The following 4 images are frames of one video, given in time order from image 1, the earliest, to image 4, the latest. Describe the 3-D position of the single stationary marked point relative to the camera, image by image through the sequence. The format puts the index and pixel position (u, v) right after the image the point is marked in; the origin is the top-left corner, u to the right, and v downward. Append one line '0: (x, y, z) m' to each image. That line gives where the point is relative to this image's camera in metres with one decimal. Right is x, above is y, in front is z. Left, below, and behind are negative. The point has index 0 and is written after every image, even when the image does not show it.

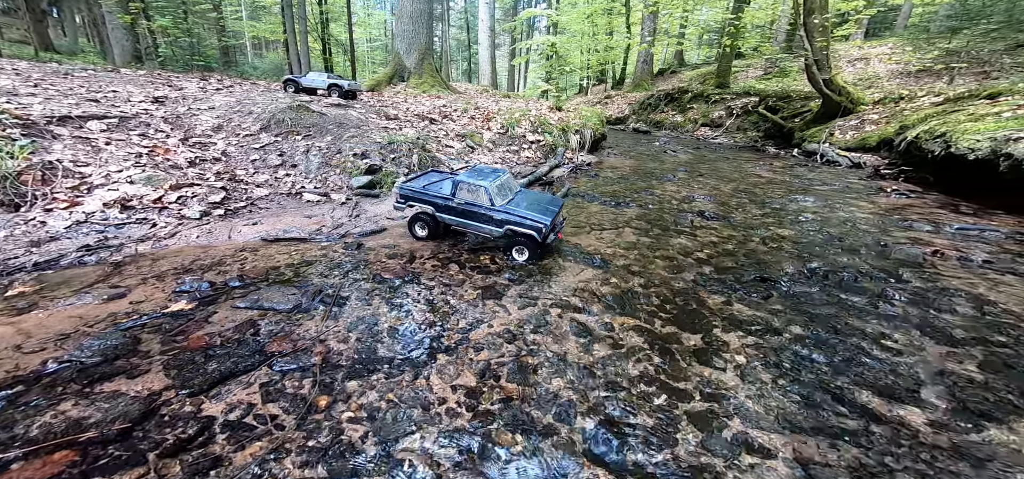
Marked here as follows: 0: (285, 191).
0: (-4.5, +1.0, +8.4) m
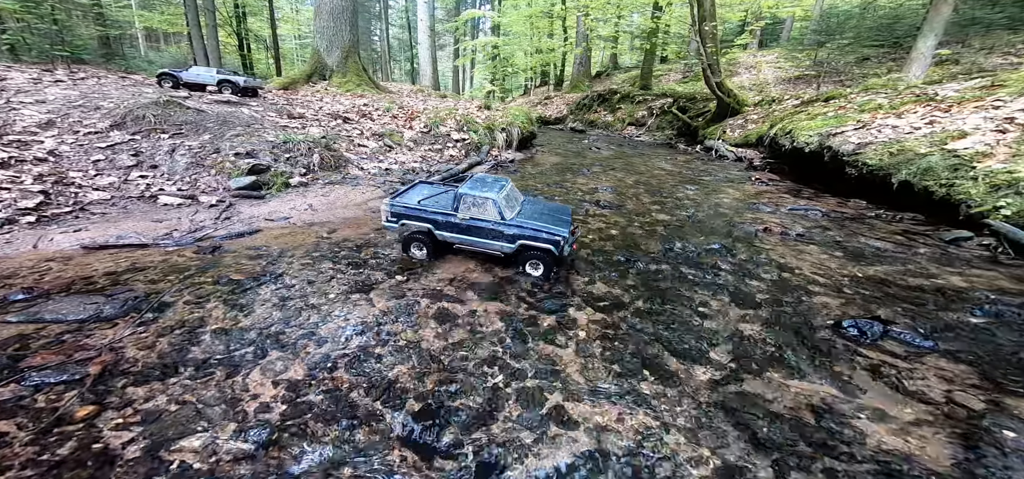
0: (-6.7, +0.8, +7.5) m
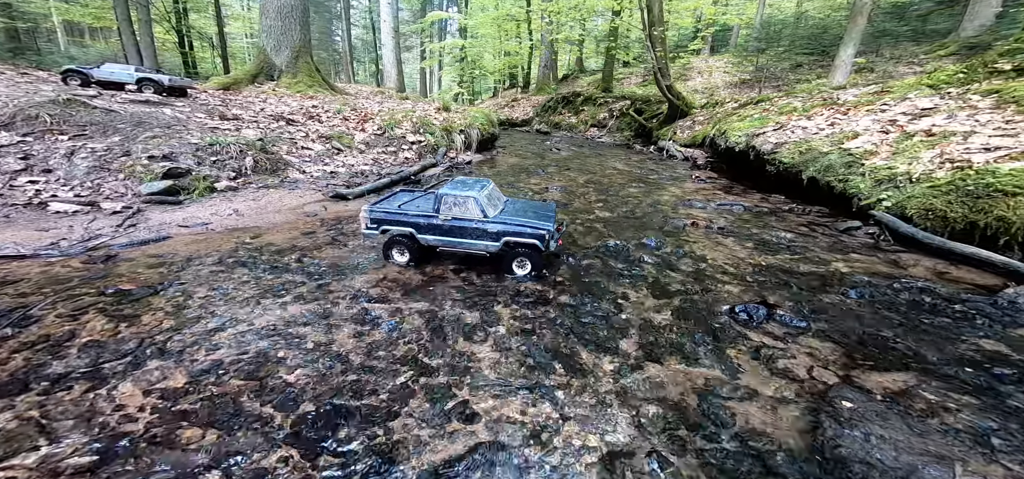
0: (-7.9, +0.6, +6.9) m
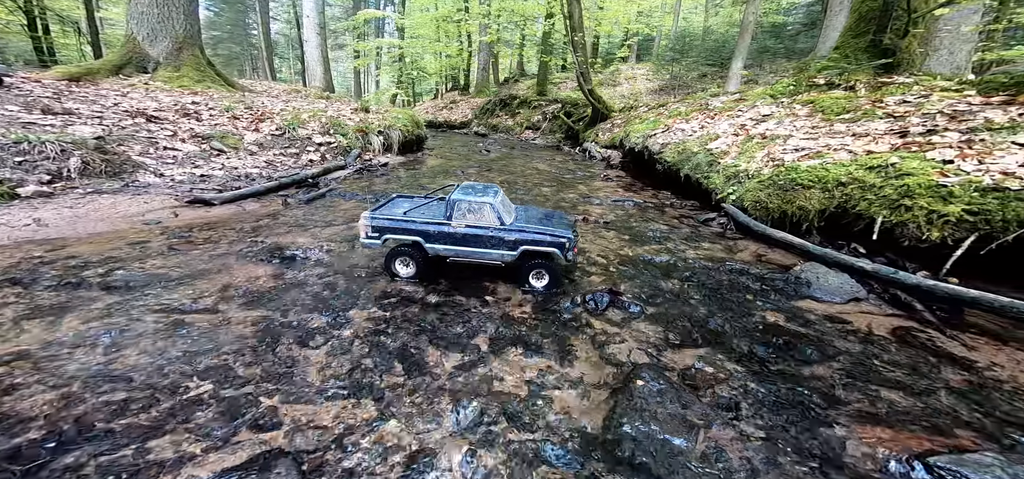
0: (-10.0, +0.3, +5.0) m
